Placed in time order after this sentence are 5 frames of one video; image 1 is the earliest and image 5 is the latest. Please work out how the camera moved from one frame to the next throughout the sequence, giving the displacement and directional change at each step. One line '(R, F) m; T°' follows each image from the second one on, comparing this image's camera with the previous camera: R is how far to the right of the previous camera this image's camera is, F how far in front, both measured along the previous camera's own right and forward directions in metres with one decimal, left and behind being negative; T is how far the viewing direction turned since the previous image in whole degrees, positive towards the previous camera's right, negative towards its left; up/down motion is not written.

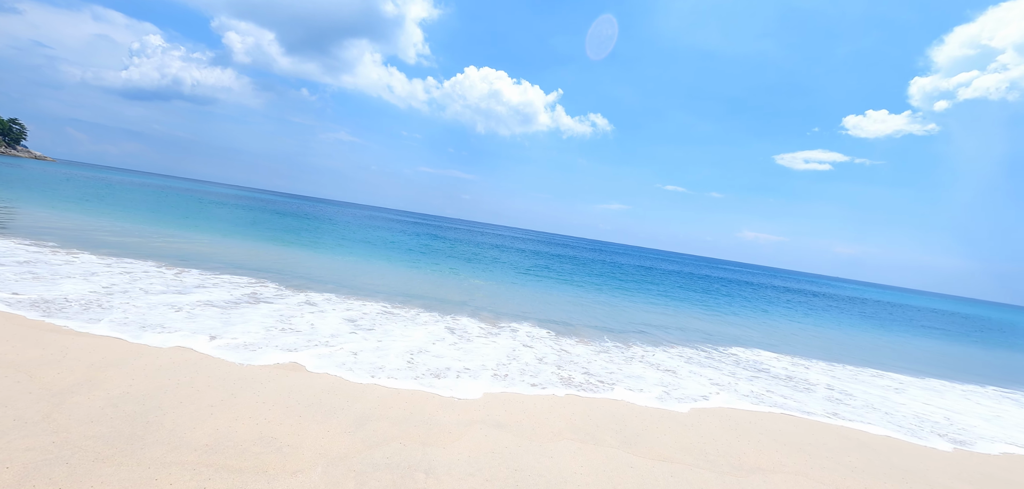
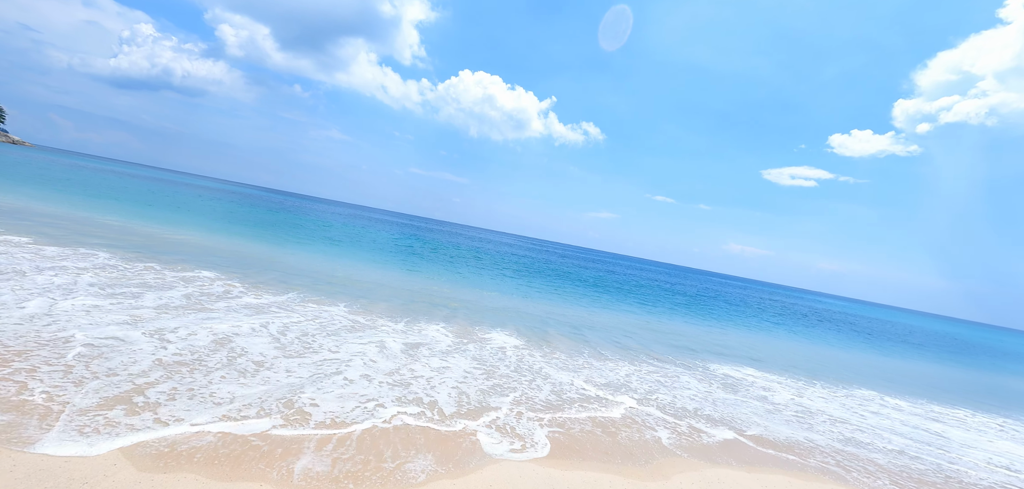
(+0.5, +0.9) m; +1°
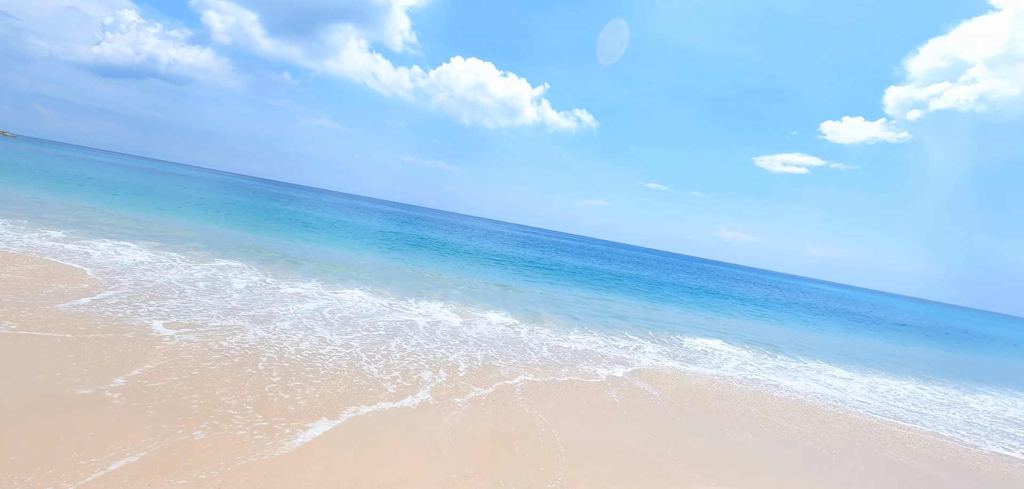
(0.0, -1.3) m; +1°
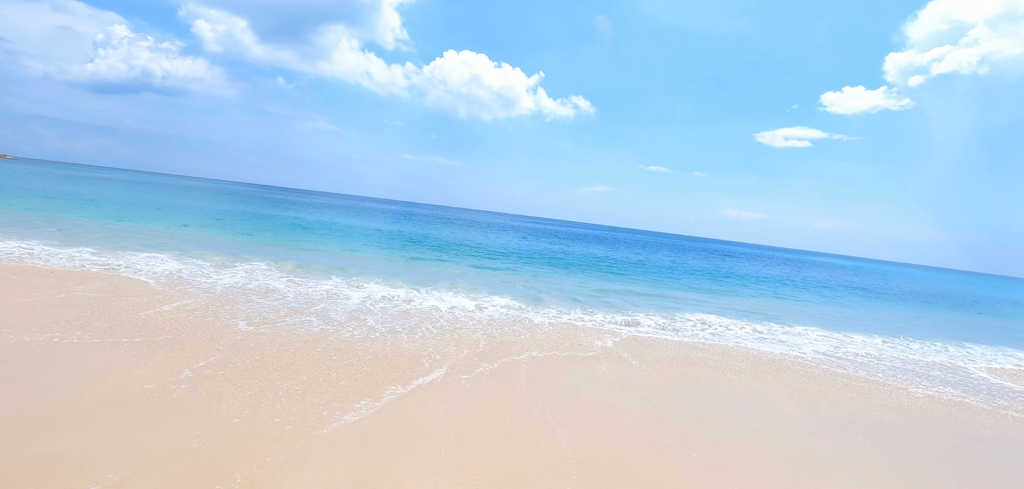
(-0.4, -1.0) m; -1°
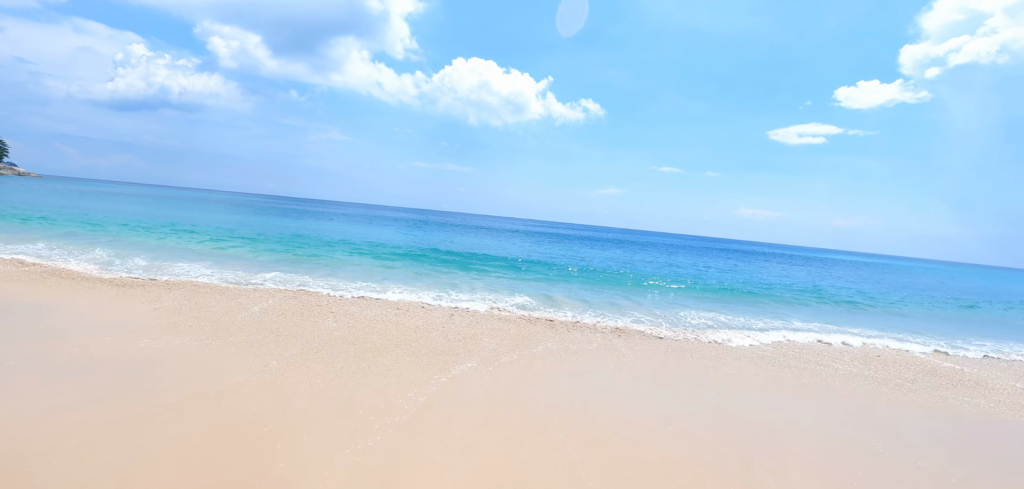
(-1.3, -1.0) m; -2°
